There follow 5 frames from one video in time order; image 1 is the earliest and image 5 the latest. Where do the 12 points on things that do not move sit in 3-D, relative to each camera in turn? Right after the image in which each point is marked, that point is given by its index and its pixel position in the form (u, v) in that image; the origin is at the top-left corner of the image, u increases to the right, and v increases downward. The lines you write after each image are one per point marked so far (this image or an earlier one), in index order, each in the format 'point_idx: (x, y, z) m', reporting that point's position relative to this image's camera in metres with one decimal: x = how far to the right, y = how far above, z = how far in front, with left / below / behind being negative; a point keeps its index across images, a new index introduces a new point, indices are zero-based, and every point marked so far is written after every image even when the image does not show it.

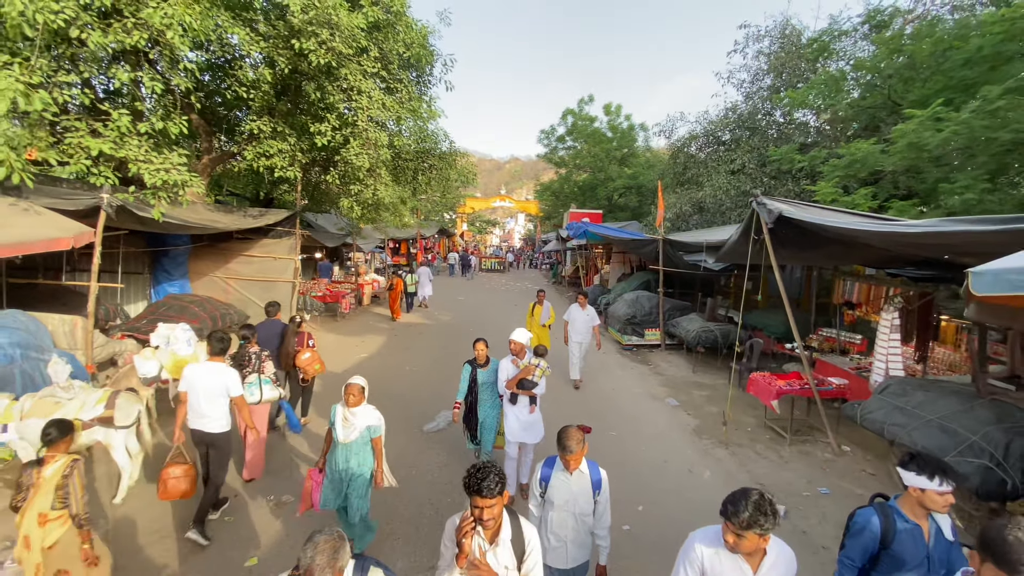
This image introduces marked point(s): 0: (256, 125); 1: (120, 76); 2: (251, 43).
0: (-4.3, +2.7, +8.0) m
1: (-4.9, +2.7, +6.0) m
2: (-3.9, +3.6, +7.2) m
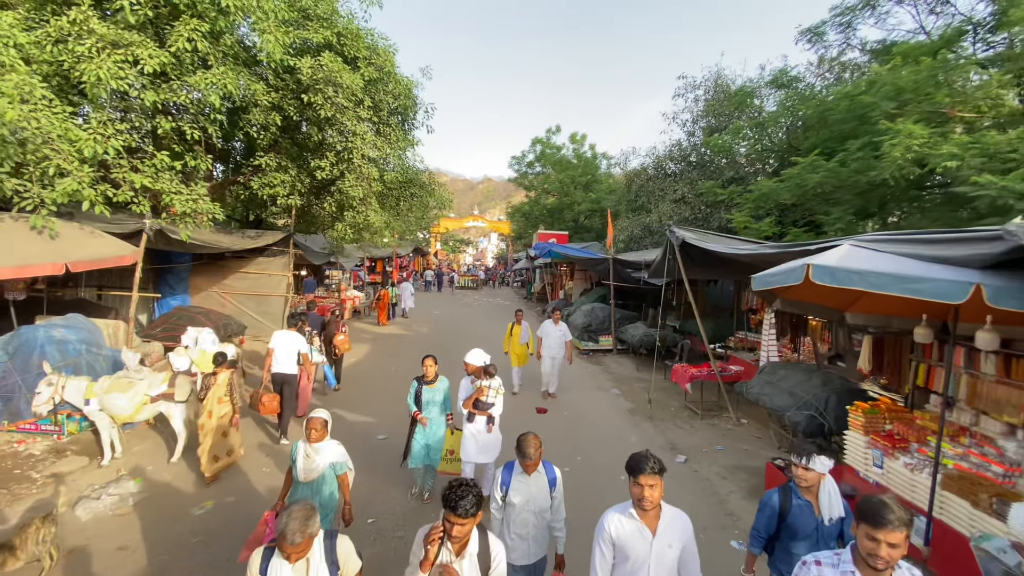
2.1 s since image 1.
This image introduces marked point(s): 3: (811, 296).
0: (-4.9, +2.5, +9.4) m
1: (-5.4, +2.5, +7.4) m
2: (-4.4, +3.4, +8.7) m
3: (+3.2, -0.1, +5.2) m
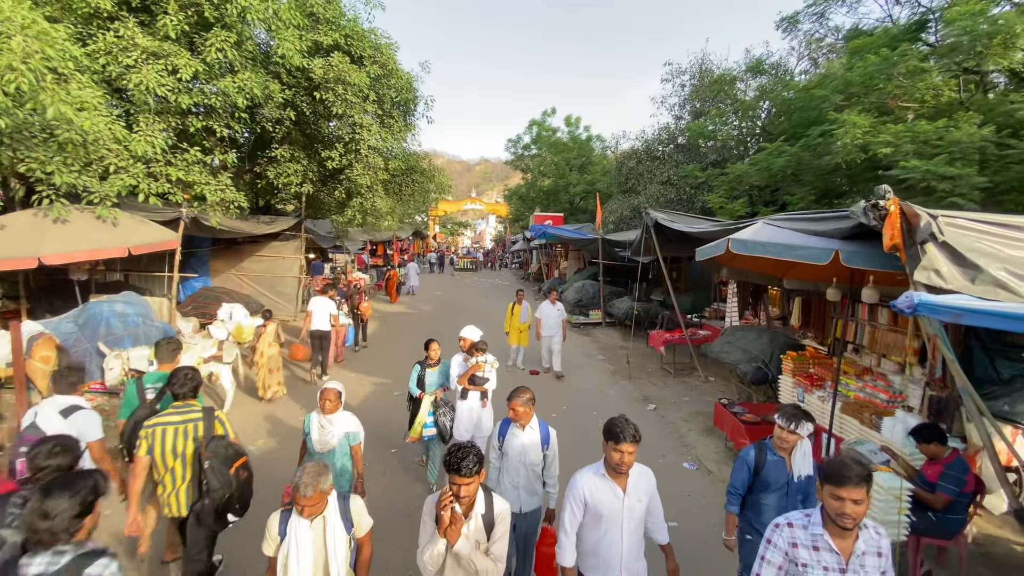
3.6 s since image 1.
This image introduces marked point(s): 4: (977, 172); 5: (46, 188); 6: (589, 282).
0: (-5.0, +2.9, +10.3) m
1: (-5.5, +2.9, +8.3) m
2: (-4.6, +3.8, +9.6) m
3: (+3.1, +0.3, +6.2) m
4: (+6.6, +1.6, +6.8) m
5: (-6.2, +1.3, +6.5) m
6: (+2.3, +0.2, +14.7) m
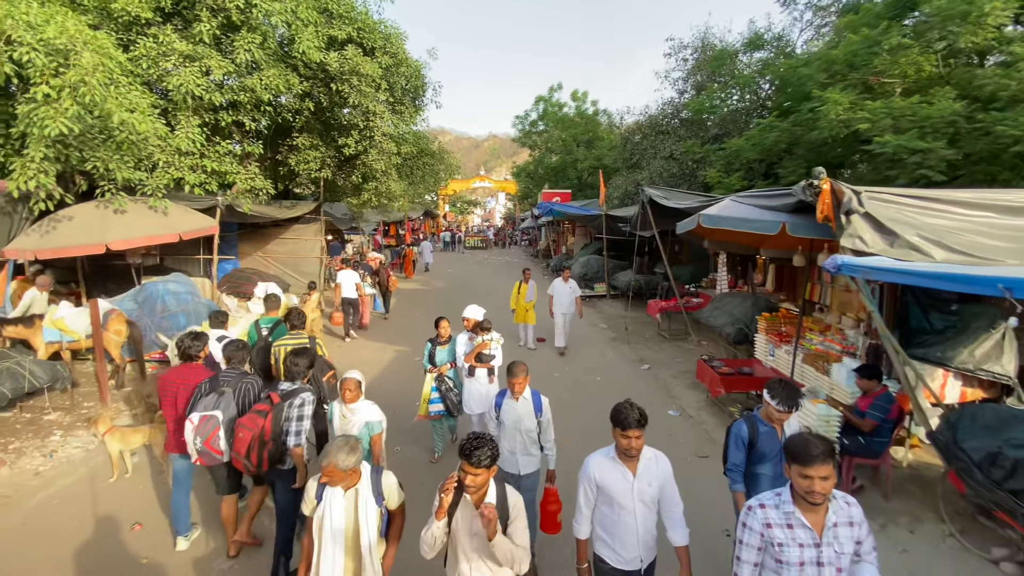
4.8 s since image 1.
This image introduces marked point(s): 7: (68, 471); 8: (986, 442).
0: (-4.9, +3.4, +11.1) m
1: (-5.4, +3.2, +9.1) m
2: (-4.5, +4.3, +10.3) m
3: (+3.2, +0.8, +6.9) m
4: (+6.6, +2.2, +7.4) m
5: (-6.2, +1.6, +7.3) m
6: (+2.6, +1.0, +15.4) m
7: (-4.9, -2.0, +5.3) m
8: (+3.5, -1.1, +3.6) m
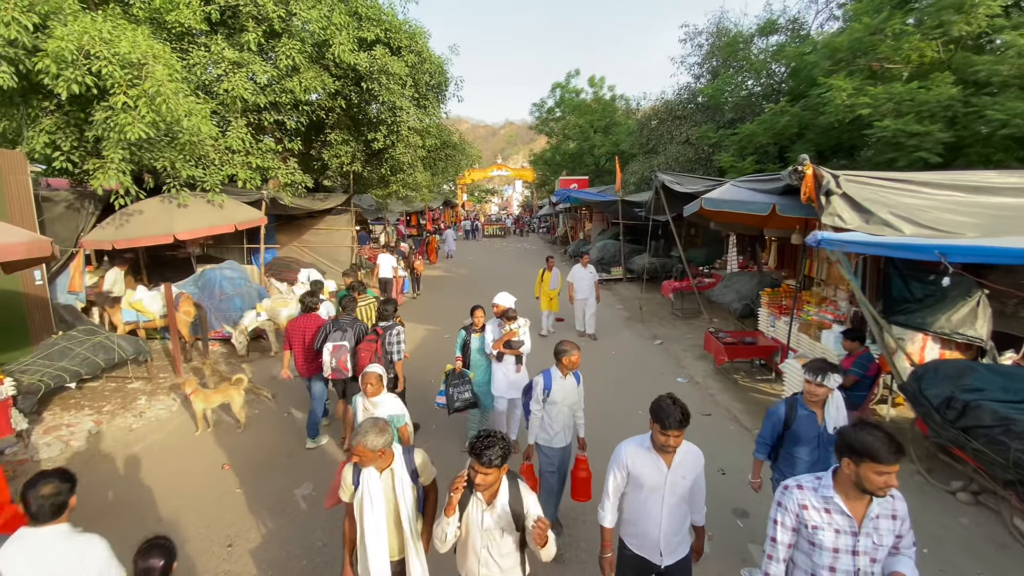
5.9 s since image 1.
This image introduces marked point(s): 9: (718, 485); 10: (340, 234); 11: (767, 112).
0: (-4.4, +3.7, +11.9) m
1: (-5.0, +3.5, +9.9) m
2: (-4.1, +4.6, +11.0) m
3: (+3.5, +1.1, +7.5) m
4: (+7.0, +2.6, +7.8) m
5: (-5.8, +1.8, +8.2) m
6: (+3.3, +1.6, +16.0) m
7: (-4.6, -1.8, +6.3) m
8: (+3.8, -0.9, +4.2) m
9: (+2.1, -2.0, +4.9) m
10: (-5.5, +1.7, +15.3) m
11: (+6.2, +4.3, +11.7) m
